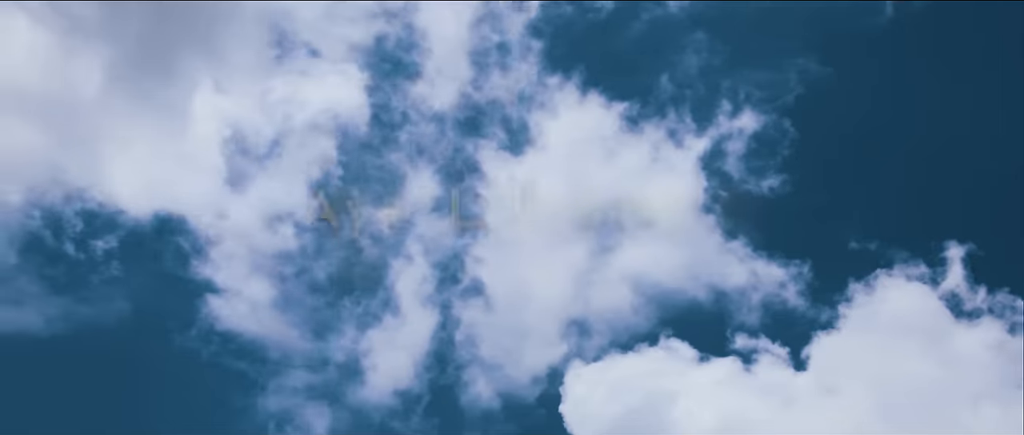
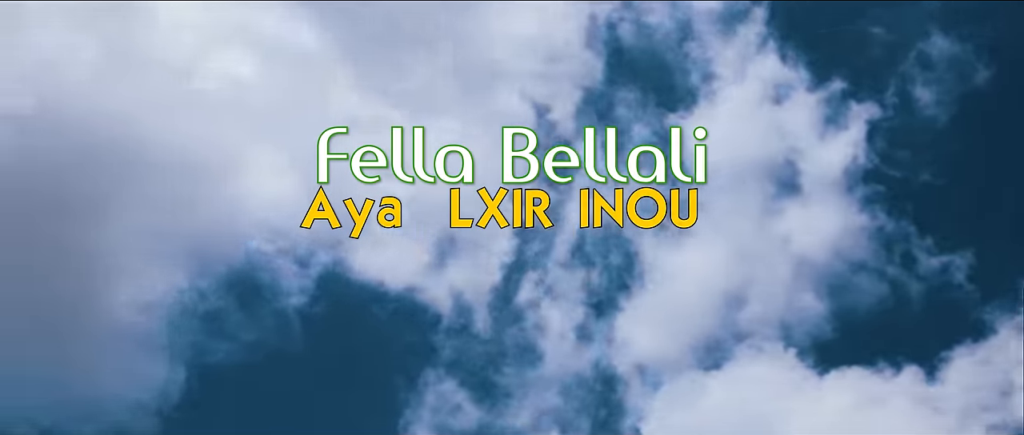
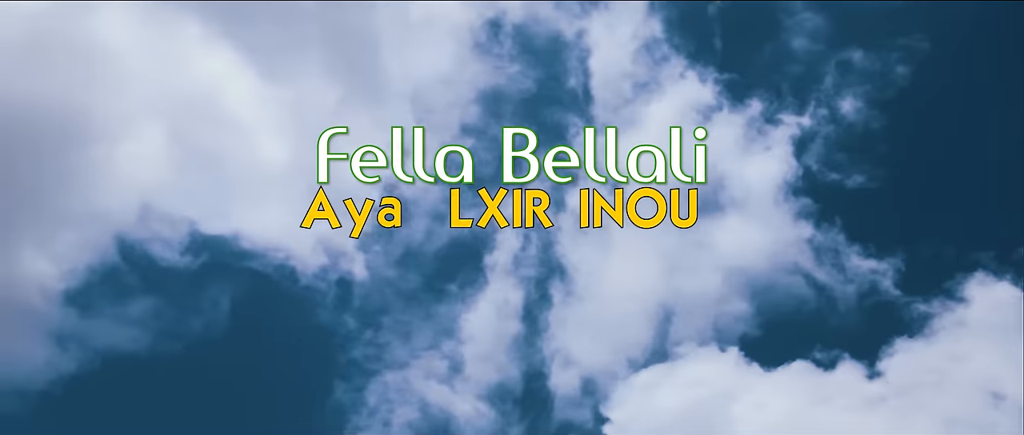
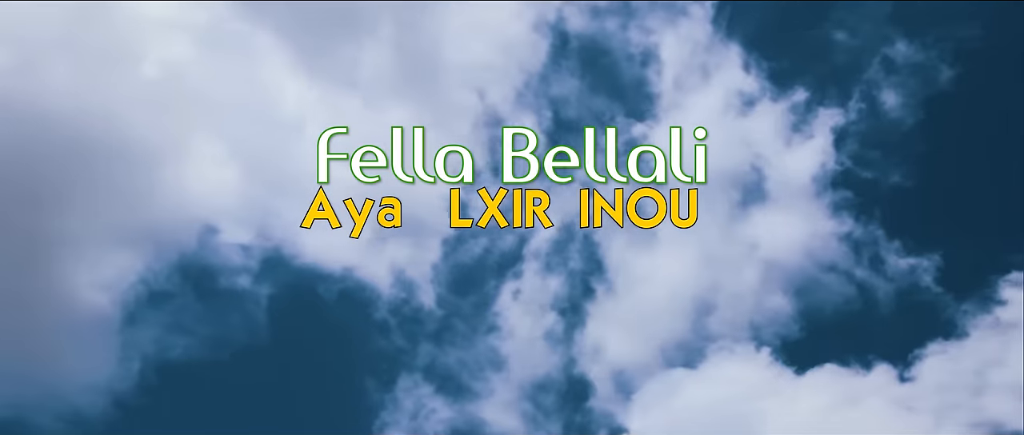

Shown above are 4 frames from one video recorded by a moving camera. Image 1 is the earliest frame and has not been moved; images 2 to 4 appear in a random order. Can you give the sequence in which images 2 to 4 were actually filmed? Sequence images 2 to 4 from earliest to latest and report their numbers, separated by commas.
3, 4, 2
